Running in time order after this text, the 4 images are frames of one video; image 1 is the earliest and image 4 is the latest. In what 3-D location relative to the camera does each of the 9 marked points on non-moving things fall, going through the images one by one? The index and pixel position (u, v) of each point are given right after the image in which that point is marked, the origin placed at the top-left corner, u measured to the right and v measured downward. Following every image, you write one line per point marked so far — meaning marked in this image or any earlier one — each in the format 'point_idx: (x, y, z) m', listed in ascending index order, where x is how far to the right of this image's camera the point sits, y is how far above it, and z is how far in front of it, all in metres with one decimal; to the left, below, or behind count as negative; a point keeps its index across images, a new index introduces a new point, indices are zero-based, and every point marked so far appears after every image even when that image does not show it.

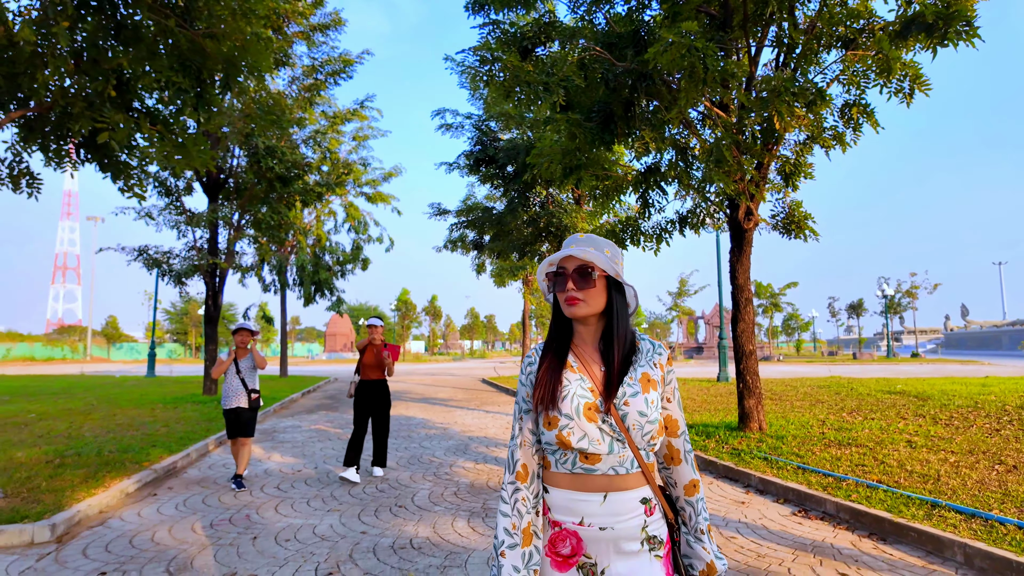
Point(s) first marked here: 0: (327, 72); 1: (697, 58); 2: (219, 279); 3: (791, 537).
0: (-5.0, +5.8, +16.3) m
1: (+1.6, +2.4, +6.6) m
2: (-7.5, +0.2, +15.5) m
3: (+2.1, -1.9, +4.6) m
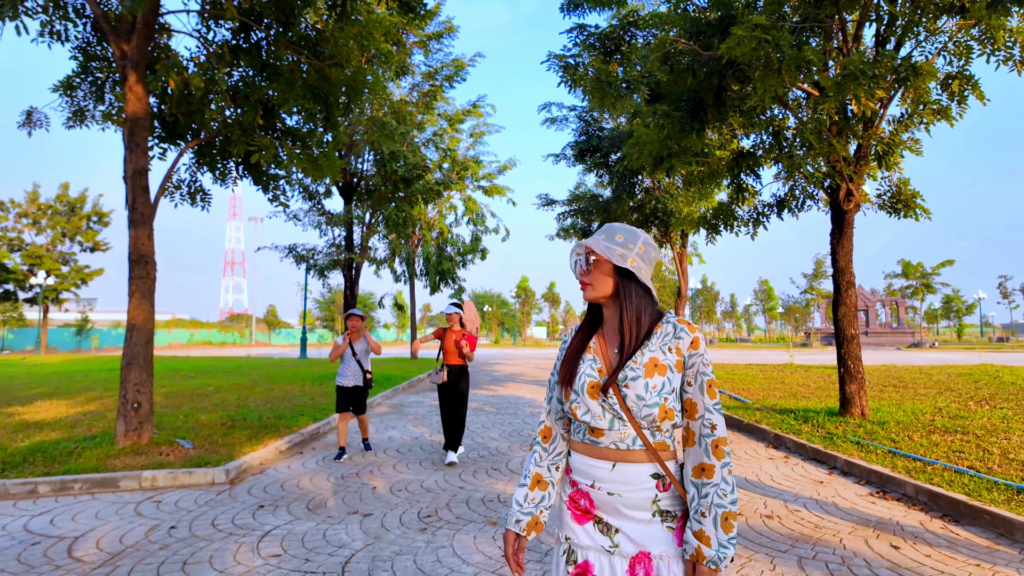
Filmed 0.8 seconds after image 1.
0: (-2.0, +6.1, +17.5) m
1: (+2.5, +2.5, +6.8) m
2: (-4.5, +0.5, +17.3) m
3: (+2.7, -1.8, +4.8) m
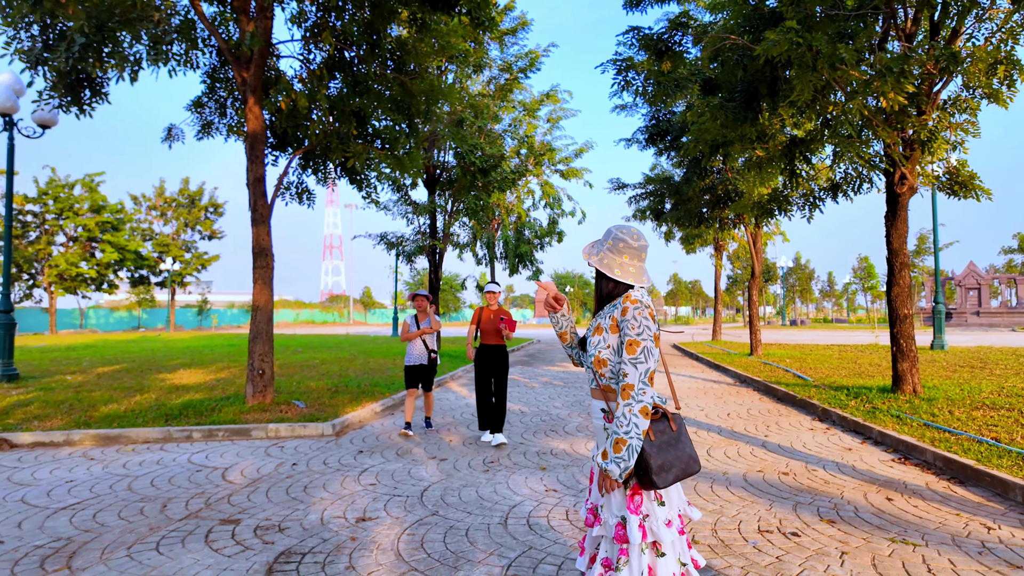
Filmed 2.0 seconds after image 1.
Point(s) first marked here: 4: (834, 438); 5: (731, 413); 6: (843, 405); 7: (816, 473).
0: (+0.2, +6.7, +18.3) m
1: (+3.2, +2.7, +7.2) m
2: (-2.2, +1.0, +18.7) m
3: (+3.1, -1.6, +5.3) m
4: (+3.6, -1.7, +6.7) m
5: (+3.0, -1.7, +8.4) m
6: (+4.4, -1.5, +8.0) m
7: (+2.7, -1.6, +5.4) m
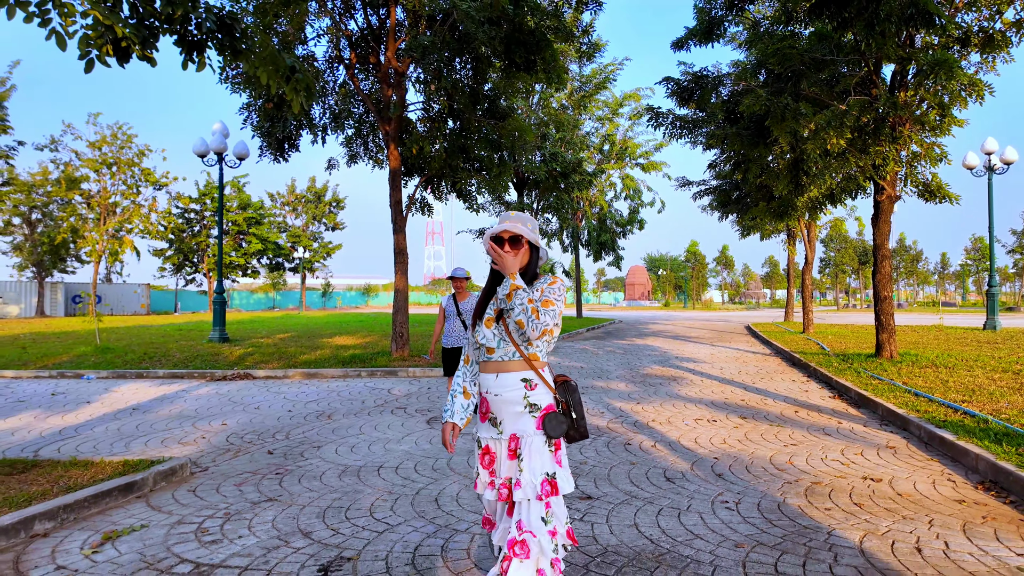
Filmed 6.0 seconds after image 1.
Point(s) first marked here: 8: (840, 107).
0: (+2.9, +7.2, +21.0) m
1: (+4.1, +2.9, +9.6) m
2: (+0.6, +1.5, +21.9) m
3: (+3.8, -1.5, +7.9) m
4: (+4.5, -1.5, +9.2) m
5: (+4.2, -1.5, +11.0) m
6: (+5.5, -1.3, +10.4) m
7: (+3.4, -1.5, +8.0) m
8: (+5.0, +2.8, +9.3) m
